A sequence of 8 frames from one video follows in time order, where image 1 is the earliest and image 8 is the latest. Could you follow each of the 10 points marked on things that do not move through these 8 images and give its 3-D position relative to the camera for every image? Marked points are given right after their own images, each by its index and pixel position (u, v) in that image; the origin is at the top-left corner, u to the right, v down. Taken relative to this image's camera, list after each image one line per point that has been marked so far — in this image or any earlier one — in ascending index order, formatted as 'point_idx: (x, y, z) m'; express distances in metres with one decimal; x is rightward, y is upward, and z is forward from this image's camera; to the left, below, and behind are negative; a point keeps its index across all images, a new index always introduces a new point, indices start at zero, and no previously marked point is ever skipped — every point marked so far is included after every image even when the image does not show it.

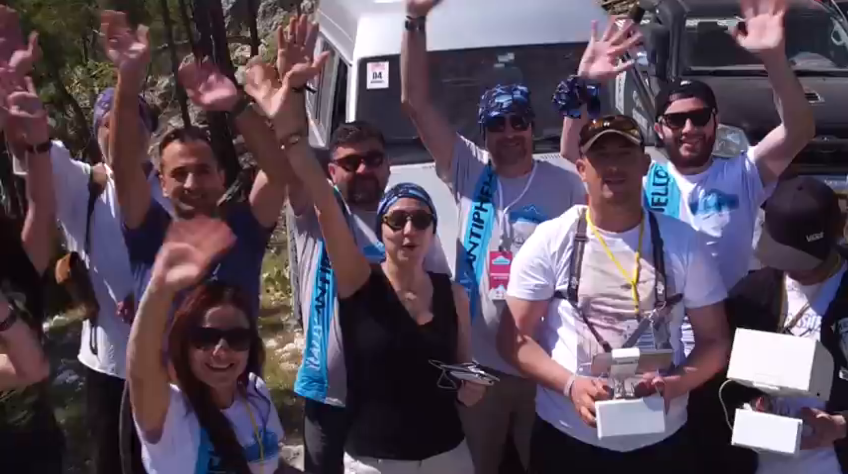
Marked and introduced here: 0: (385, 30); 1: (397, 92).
0: (-0.2, +1.0, +4.8) m
1: (-0.1, +0.6, +4.6) m
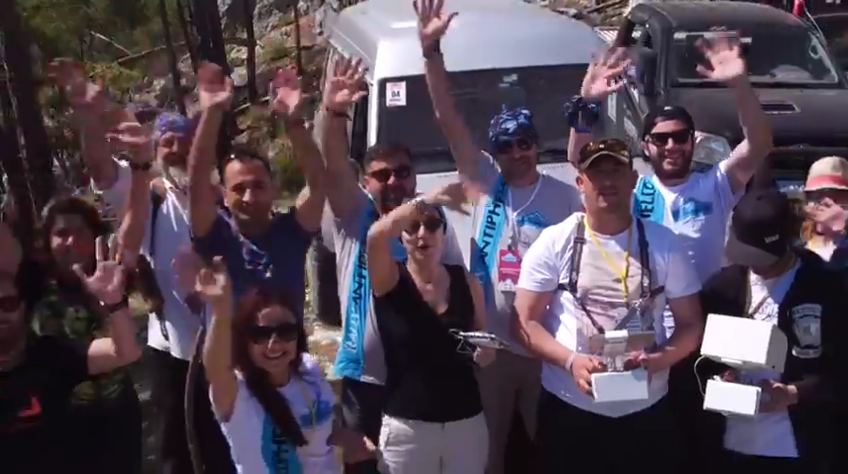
0: (-0.1, +1.0, +5.4) m
1: (-0.1, +0.6, +5.2) m
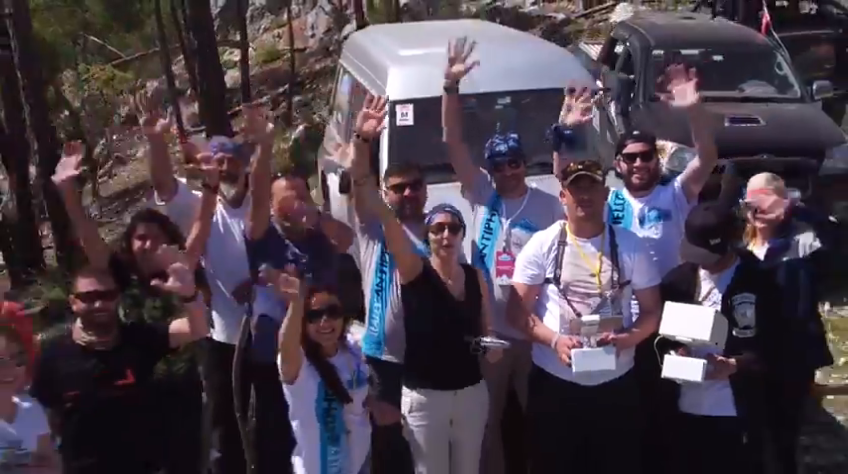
0: (-0.1, +0.9, +6.2) m
1: (0.0, +0.6, +5.9) m
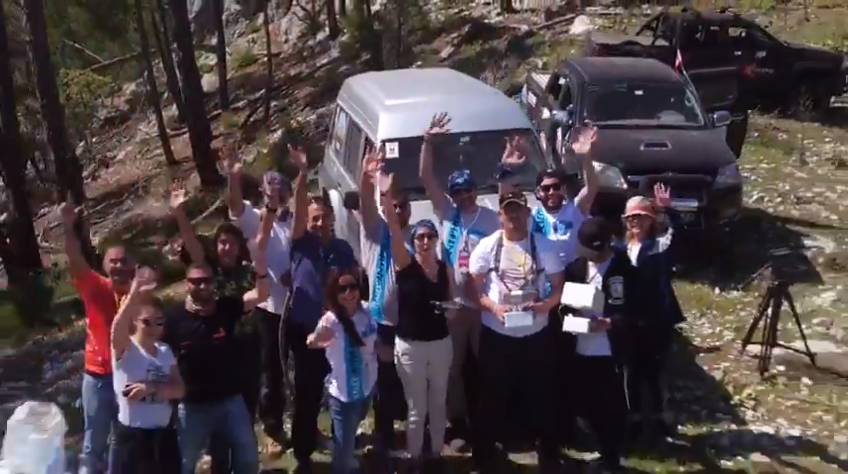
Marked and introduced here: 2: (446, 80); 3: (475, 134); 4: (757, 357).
0: (-0.2, +0.9, +8.3) m
1: (-0.2, +0.6, +8.1) m
2: (+0.2, +1.5, +9.6) m
3: (+0.4, +0.9, +8.3) m
4: (+2.6, -0.9, +8.1) m
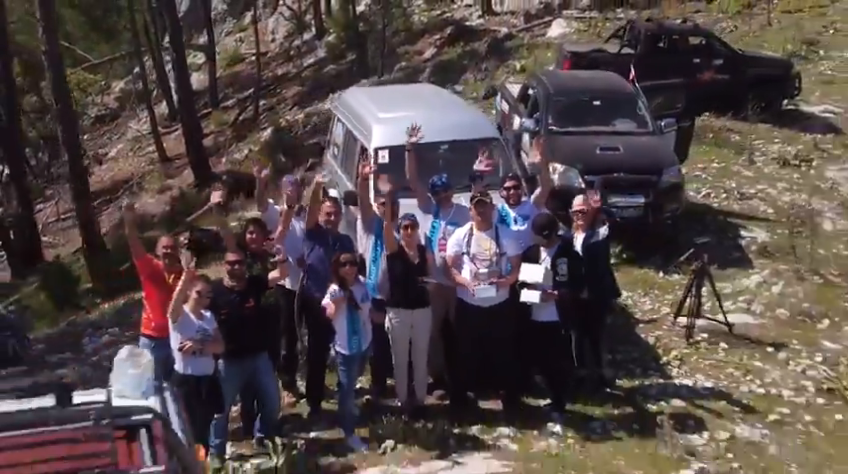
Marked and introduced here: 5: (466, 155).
0: (-0.4, +1.0, +10.0) m
1: (-0.3, +0.7, +9.8) m
2: (0.0, +1.6, +11.3) m
3: (+0.3, +0.9, +10.0) m
4: (+2.5, -0.8, +9.8) m
5: (+0.4, +0.8, +9.9) m
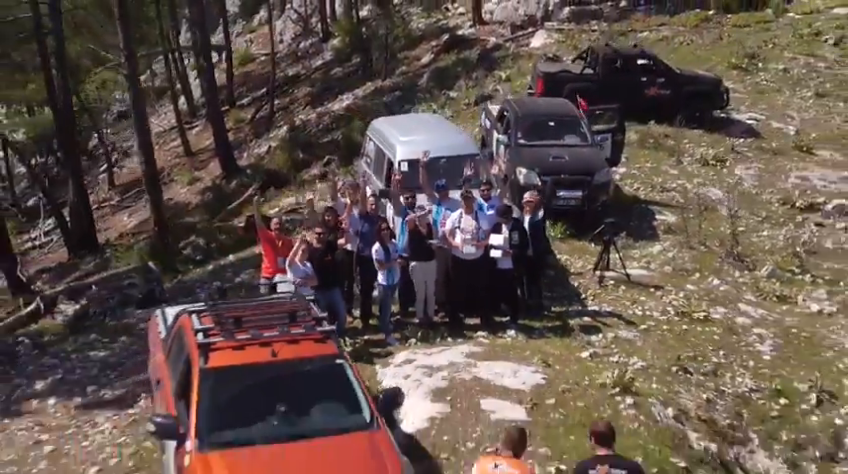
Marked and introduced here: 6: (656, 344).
0: (-0.3, +1.3, +15.2) m
1: (-0.2, +1.0, +15.0) m
2: (+0.1, +1.9, +16.5) m
3: (+0.4, +1.2, +15.2) m
4: (+2.6, -0.5, +15.0) m
5: (+0.5, +1.1, +15.2) m
6: (+2.9, -1.4, +12.9) m
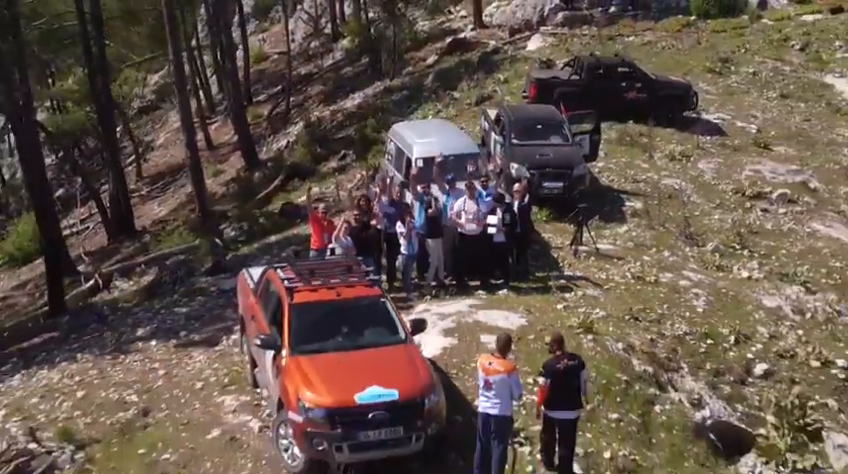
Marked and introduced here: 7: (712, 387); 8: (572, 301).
0: (-0.1, +1.6, +19.1) m
1: (0.0, +1.3, +18.9) m
2: (+0.3, +2.2, +20.4) m
3: (+0.6, +1.6, +19.1) m
4: (+2.8, -0.2, +18.9) m
5: (+0.7, +1.4, +19.1) m
6: (+3.2, -1.0, +16.8) m
7: (+4.3, -2.2, +15.0) m
8: (+2.4, -1.0, +16.6) m
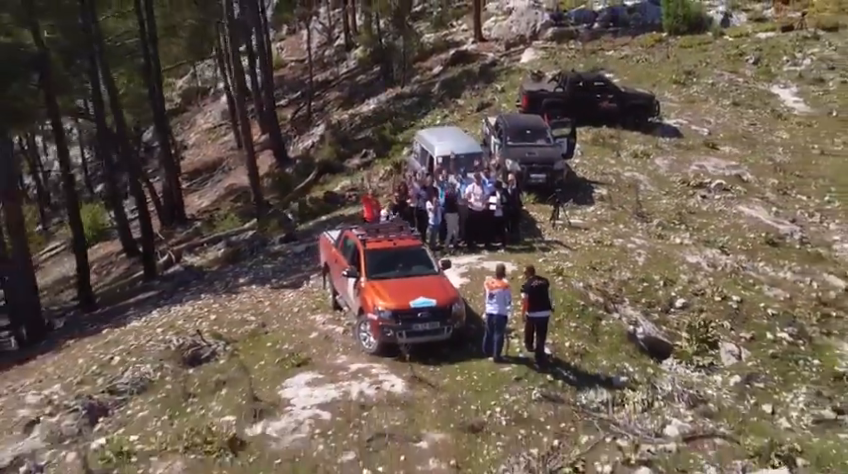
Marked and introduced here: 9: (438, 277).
0: (+0.4, +2.2, +25.9) m
1: (+0.5, +1.9, +25.7) m
2: (+0.8, +2.8, +27.2) m
3: (+1.1, +2.1, +25.9) m
4: (+3.3, +0.4, +25.8) m
5: (+1.2, +2.0, +25.9) m
6: (+3.6, -0.4, +23.7) m
7: (+4.8, -1.6, +21.9) m
8: (+2.9, -0.5, +23.4) m
9: (+0.3, -0.8, +18.8) m
